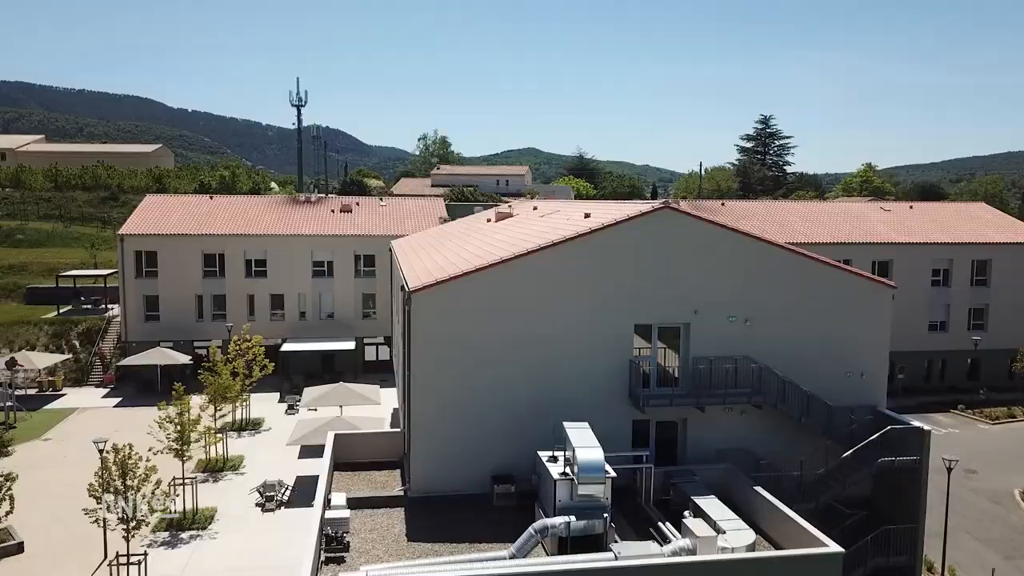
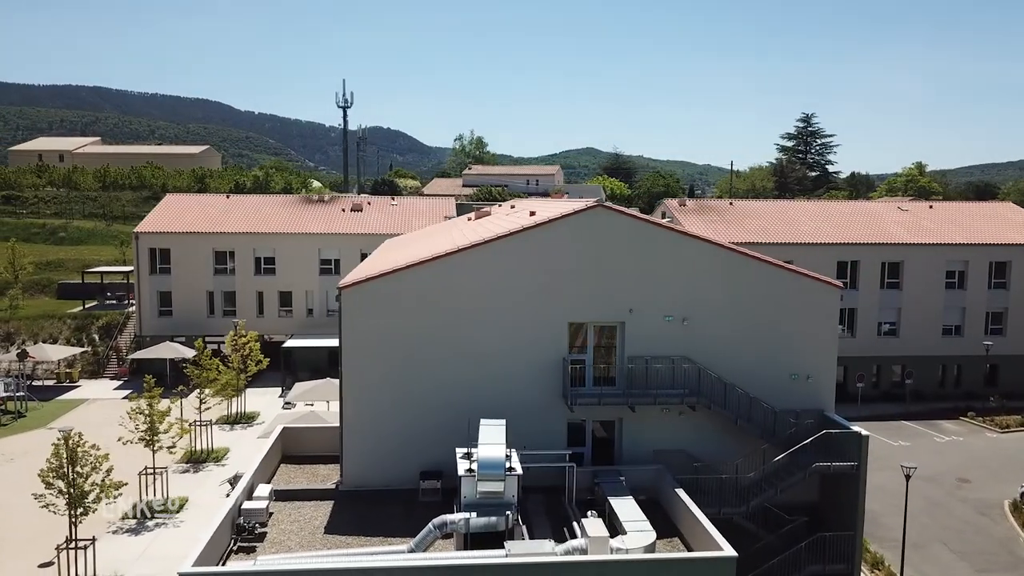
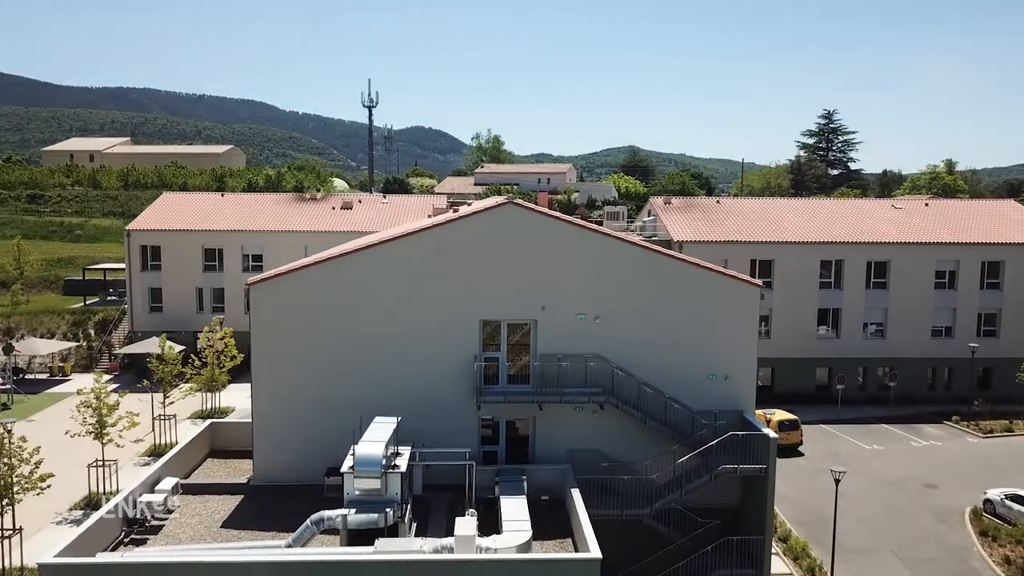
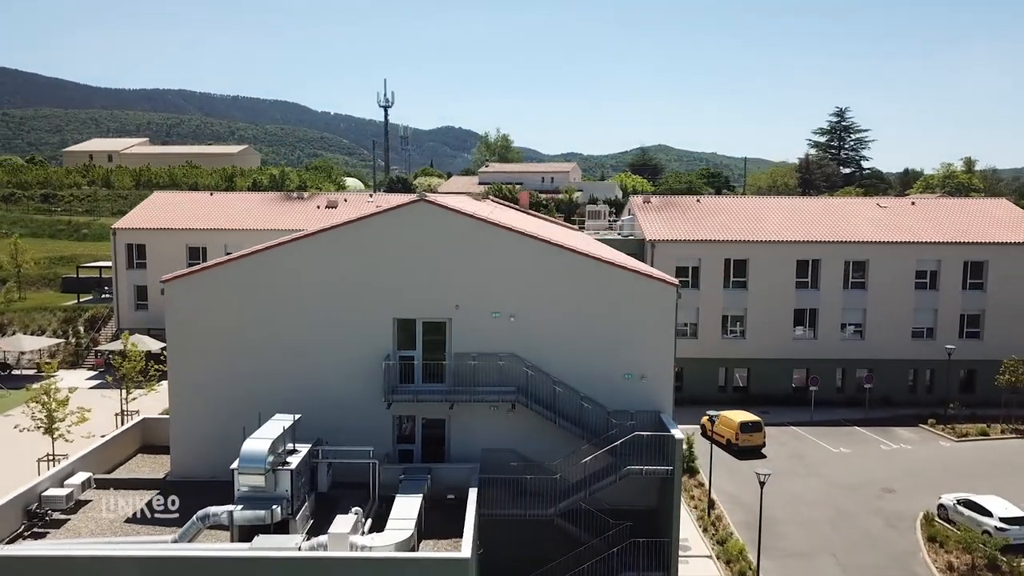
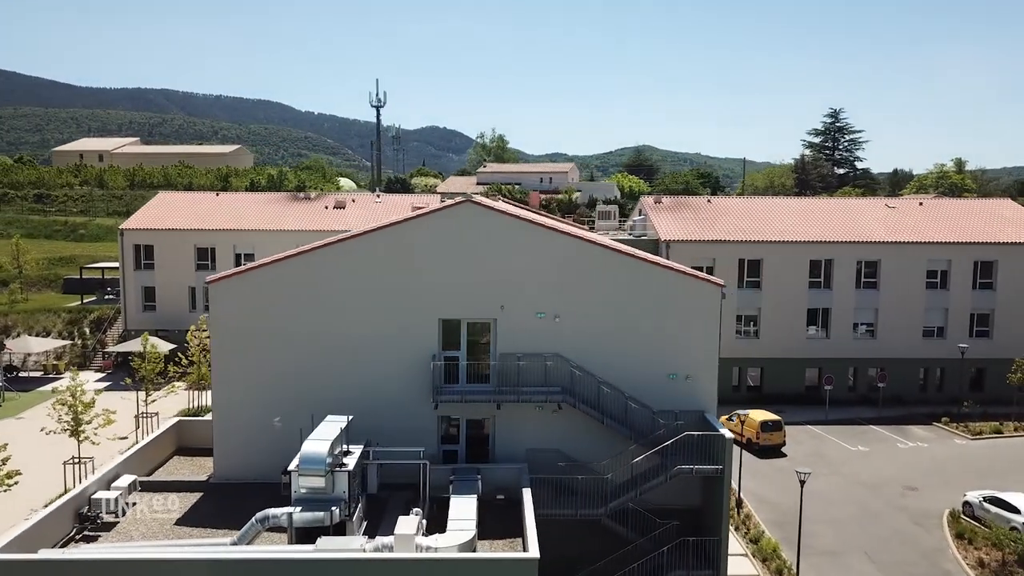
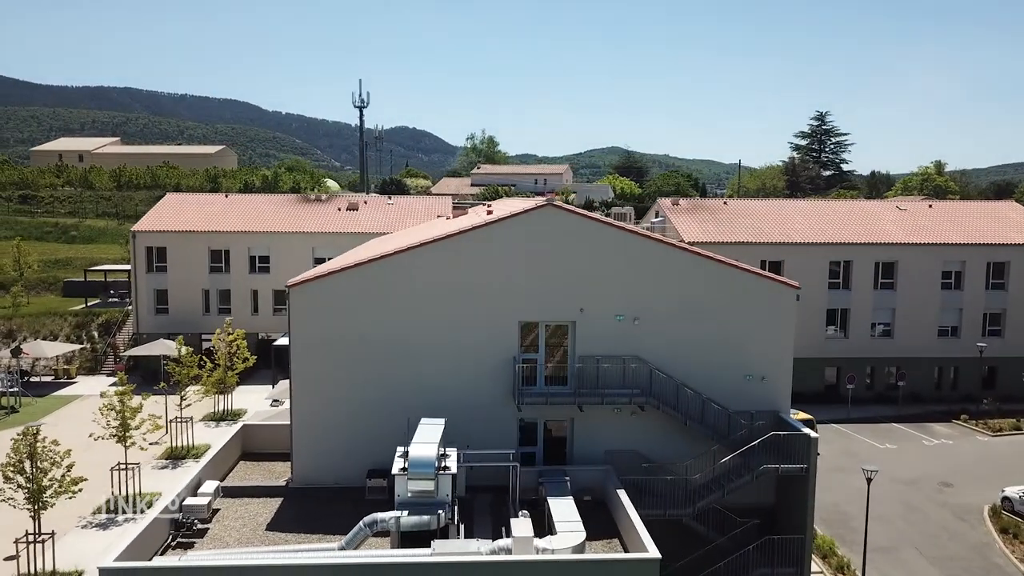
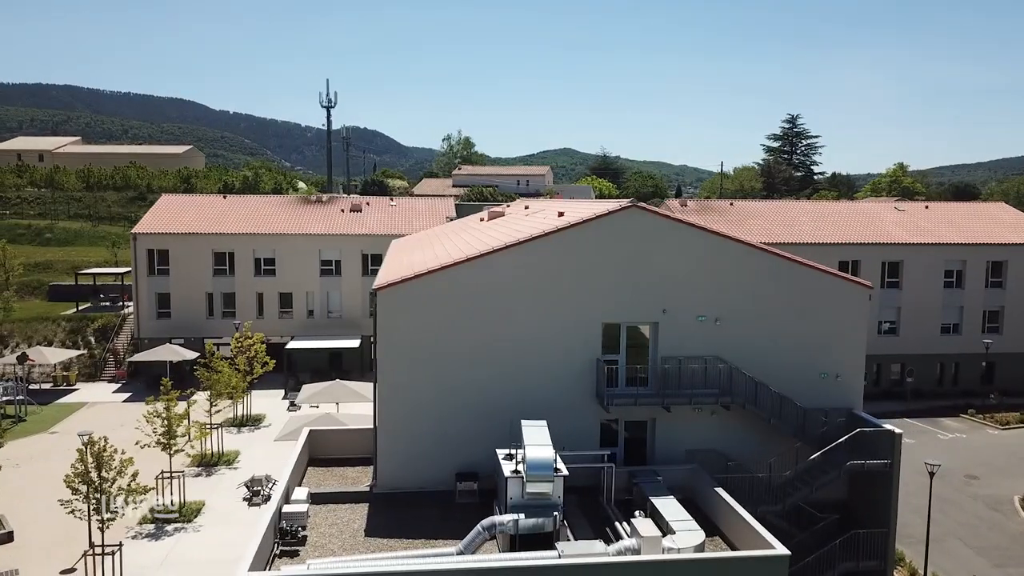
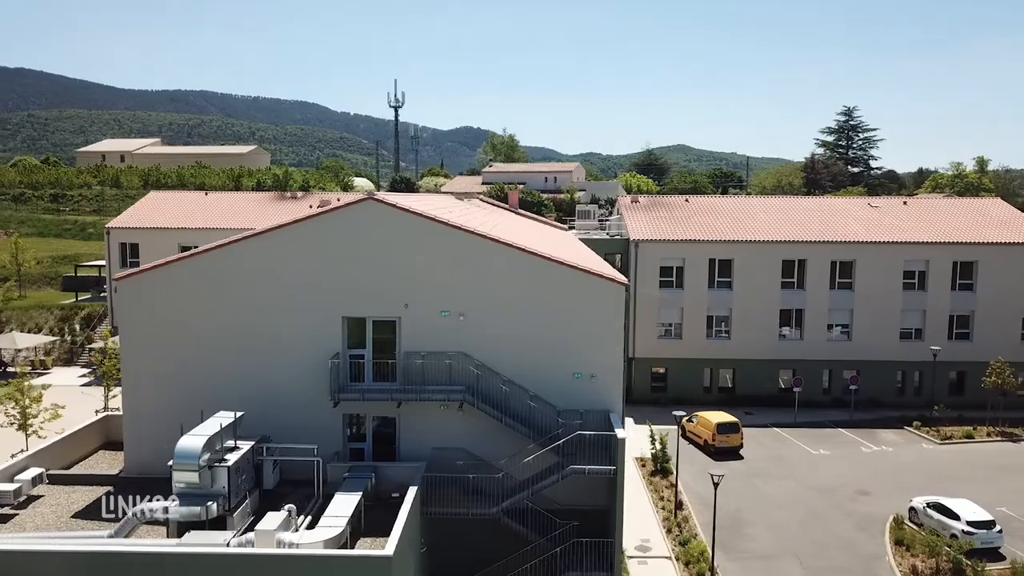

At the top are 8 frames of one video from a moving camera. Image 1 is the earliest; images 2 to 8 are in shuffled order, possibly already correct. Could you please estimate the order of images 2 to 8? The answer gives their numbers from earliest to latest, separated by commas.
7, 2, 6, 3, 5, 4, 8
